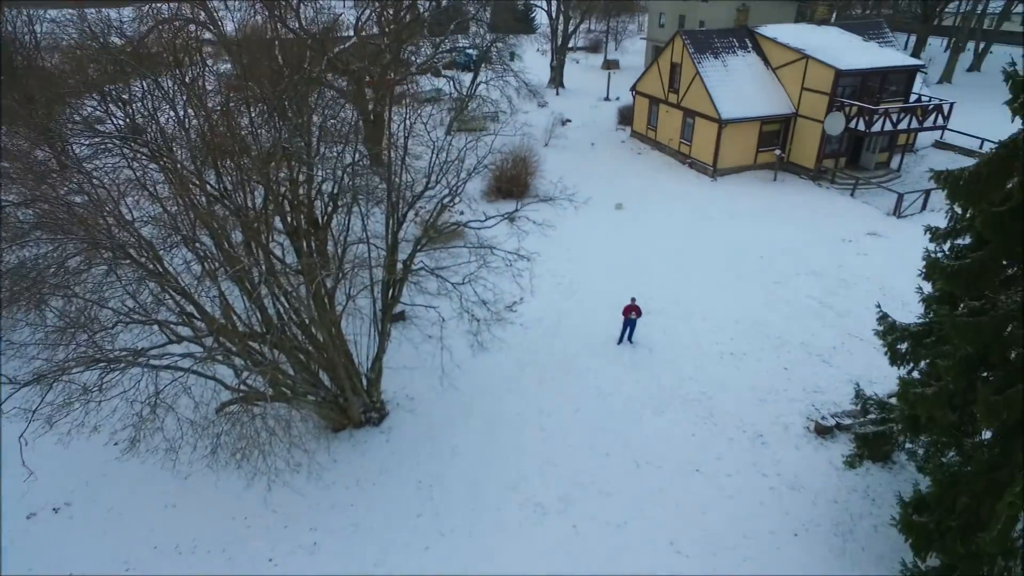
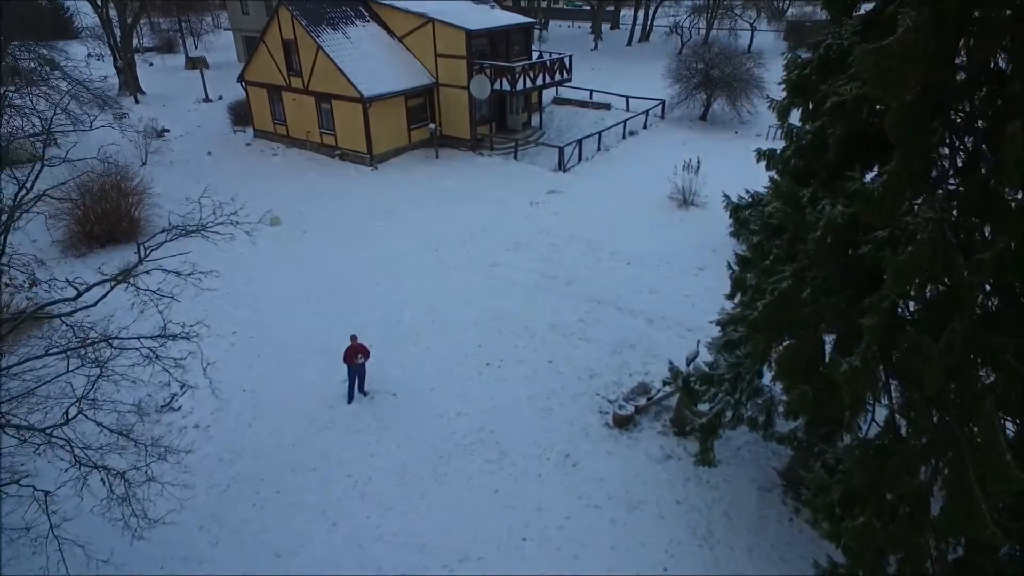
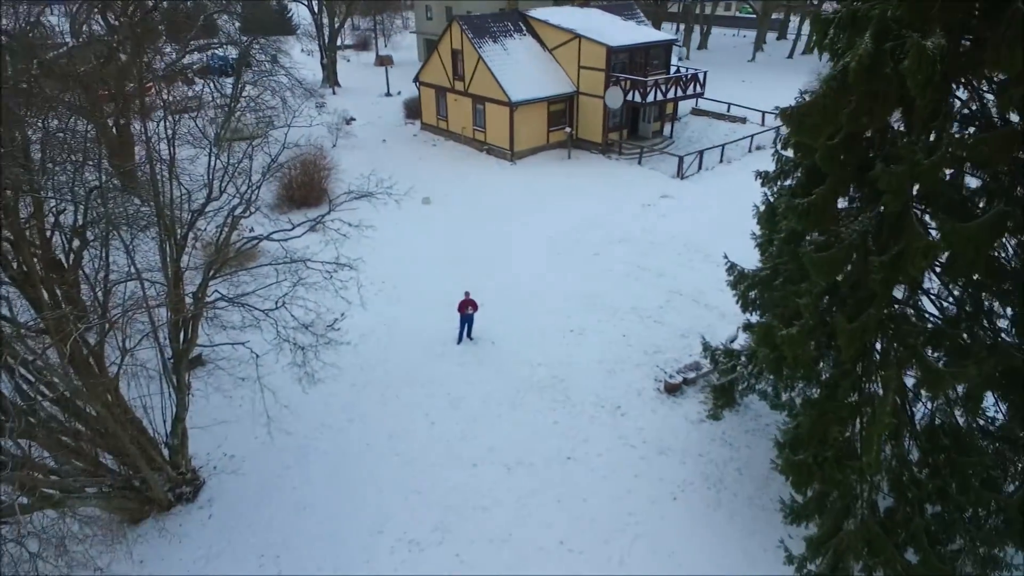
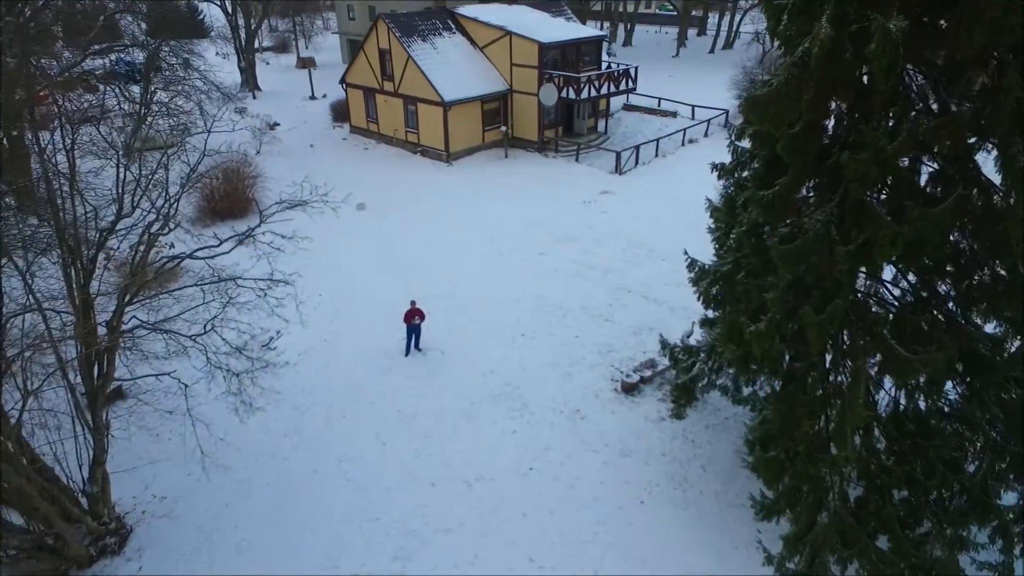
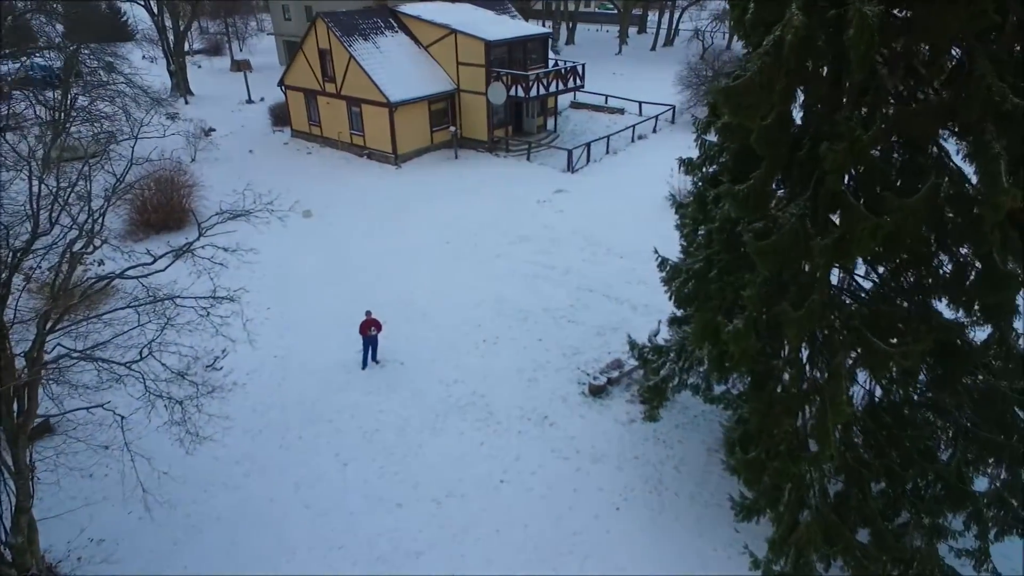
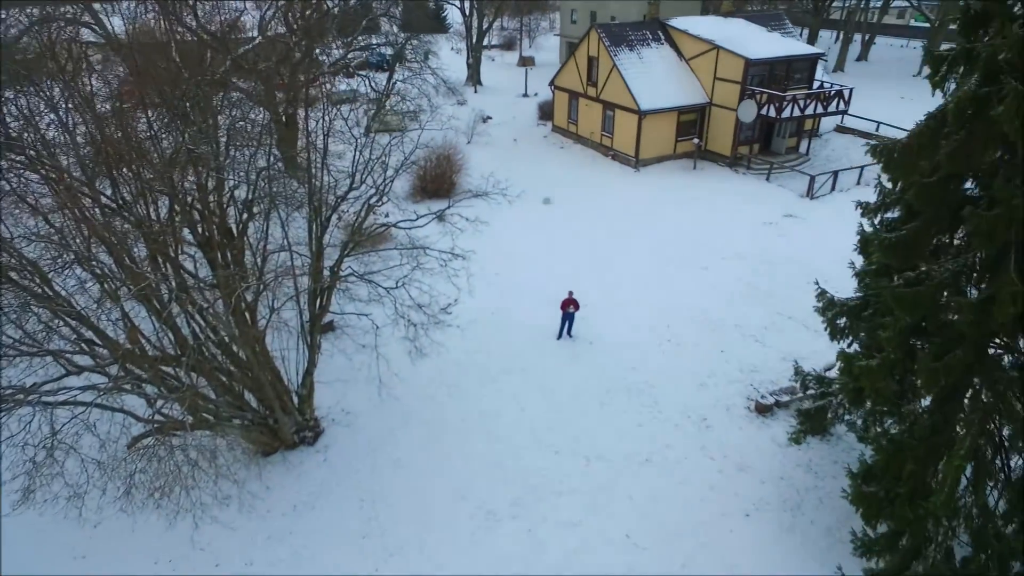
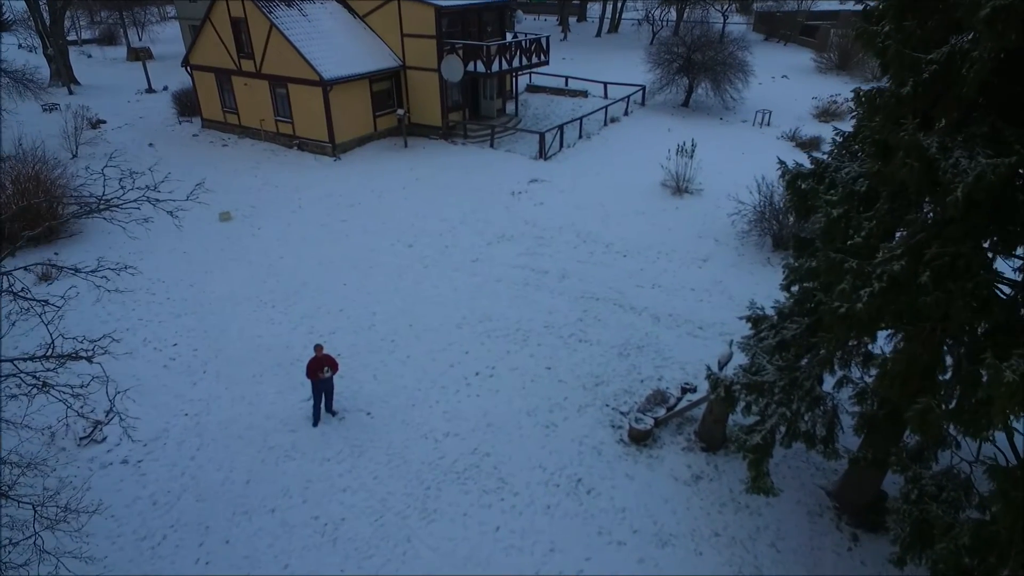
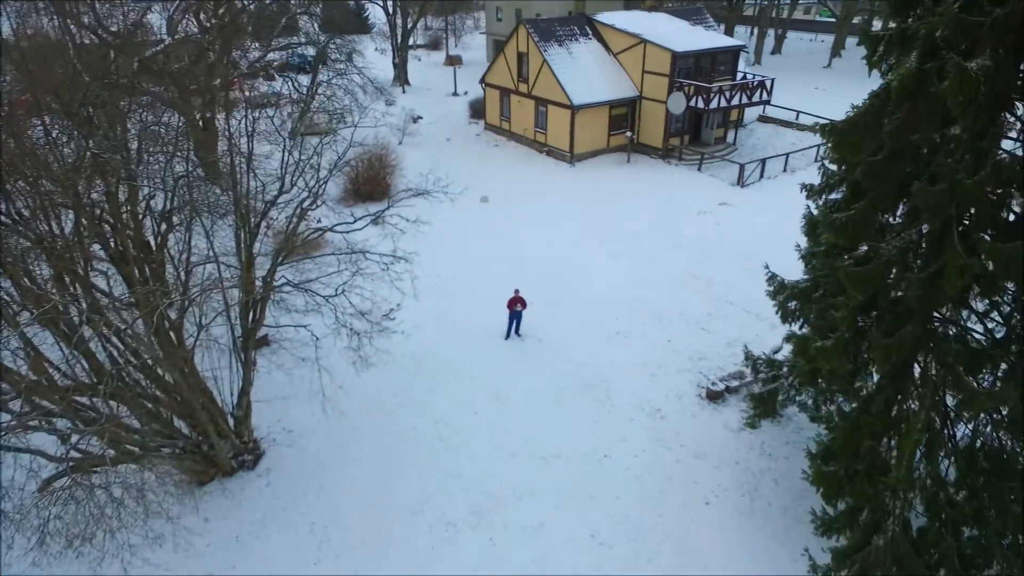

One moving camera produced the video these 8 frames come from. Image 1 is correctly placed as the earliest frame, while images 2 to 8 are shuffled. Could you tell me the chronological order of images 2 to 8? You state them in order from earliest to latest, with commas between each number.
6, 8, 3, 4, 5, 2, 7
